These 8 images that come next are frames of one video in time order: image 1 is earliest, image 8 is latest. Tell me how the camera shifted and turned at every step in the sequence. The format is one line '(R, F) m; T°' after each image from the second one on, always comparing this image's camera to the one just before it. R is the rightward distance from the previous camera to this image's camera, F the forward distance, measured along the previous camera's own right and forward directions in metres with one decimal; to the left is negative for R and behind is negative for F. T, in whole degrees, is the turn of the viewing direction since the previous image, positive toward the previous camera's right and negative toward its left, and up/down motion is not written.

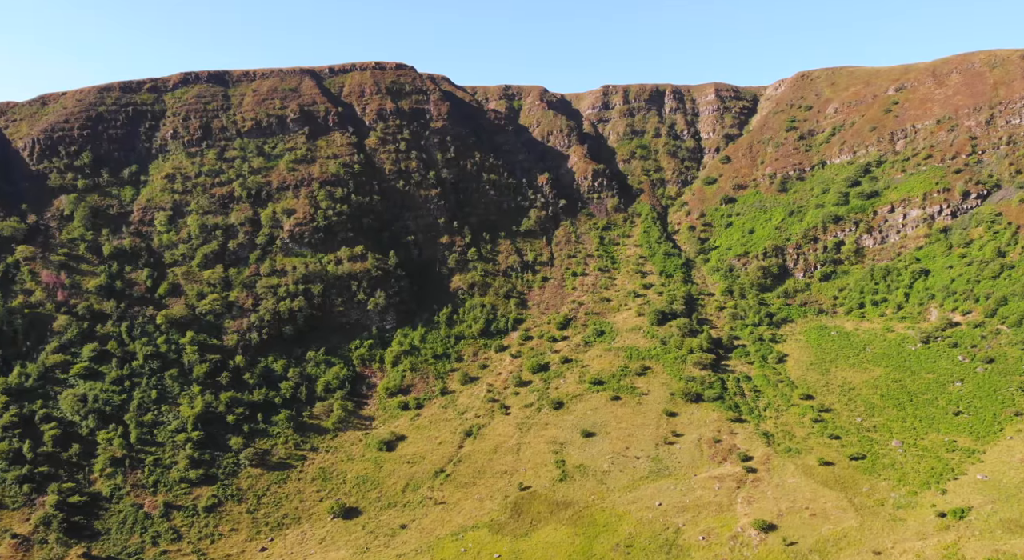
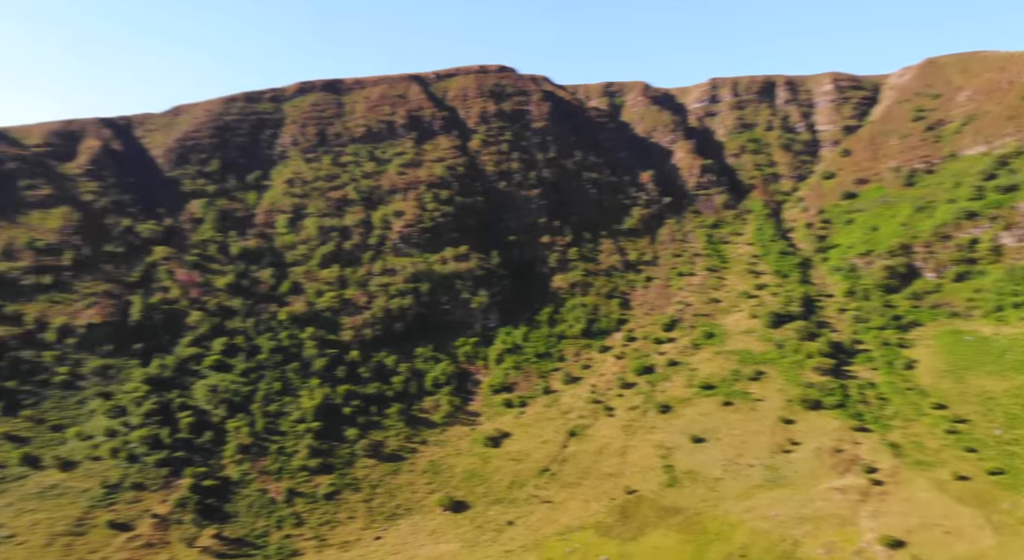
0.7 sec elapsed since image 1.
(+2.2, 0.0) m; -9°
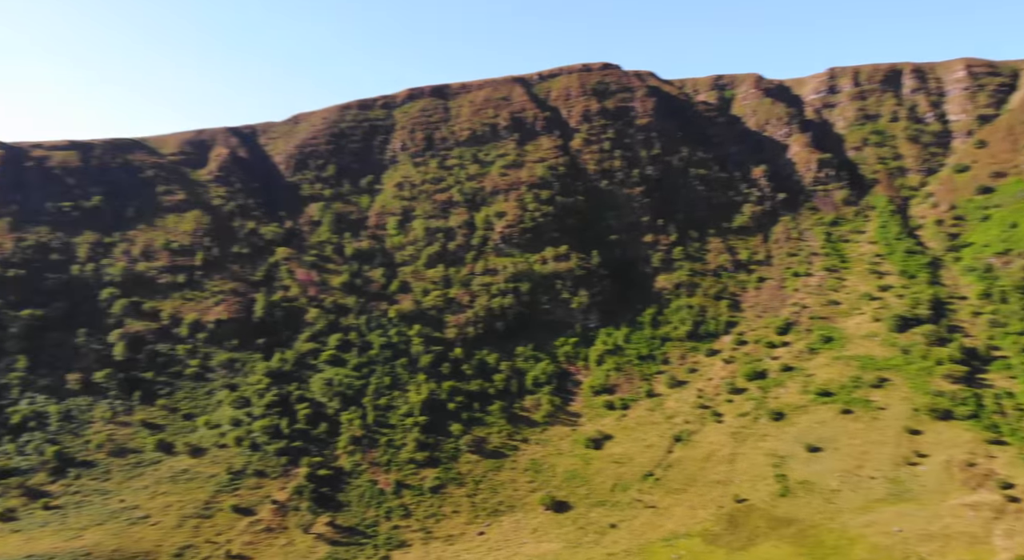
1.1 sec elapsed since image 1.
(+2.2, +0.2) m; -9°
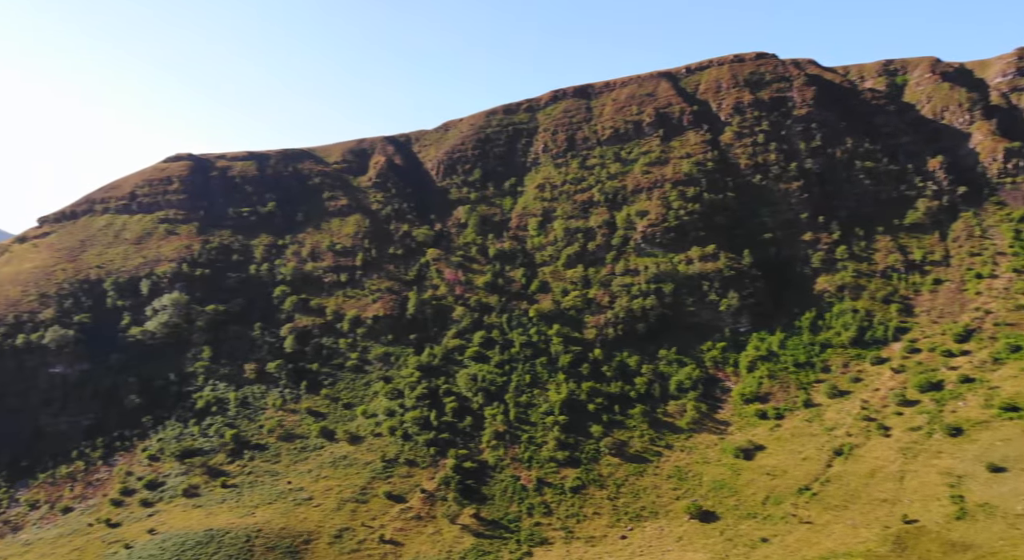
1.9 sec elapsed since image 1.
(+3.0, +0.4) m; -13°
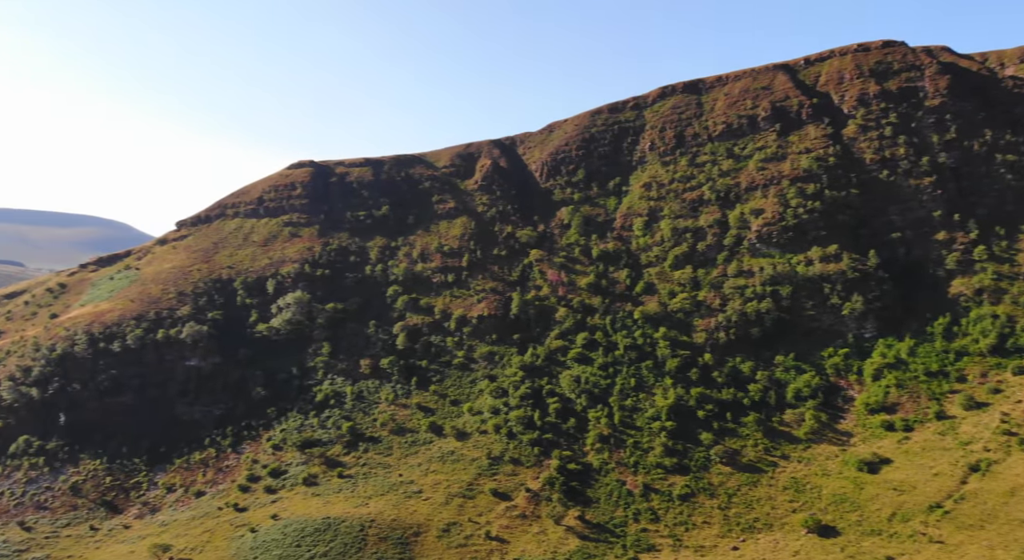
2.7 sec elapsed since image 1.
(+2.1, +0.2) m; -9°
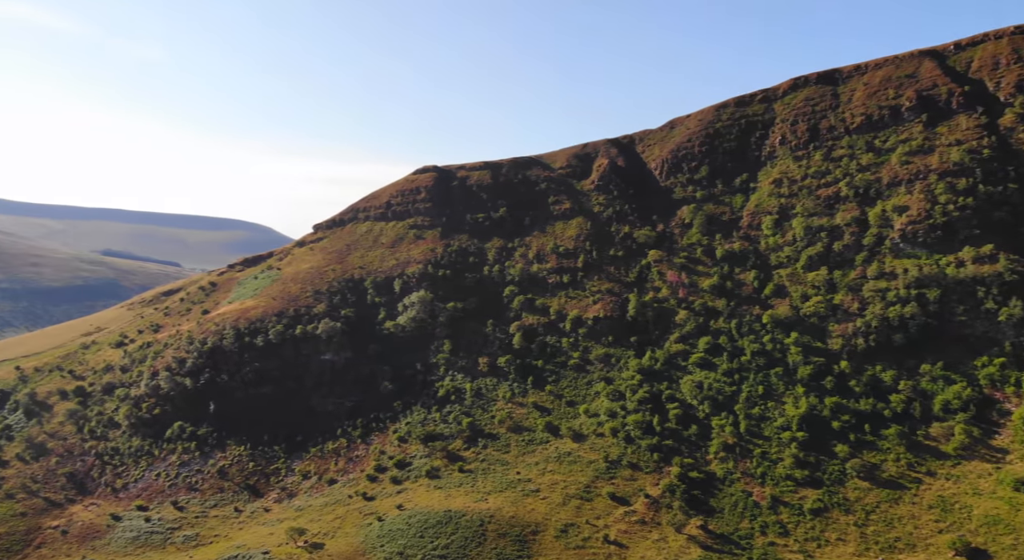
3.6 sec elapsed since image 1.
(+2.2, +0.3) m; -10°
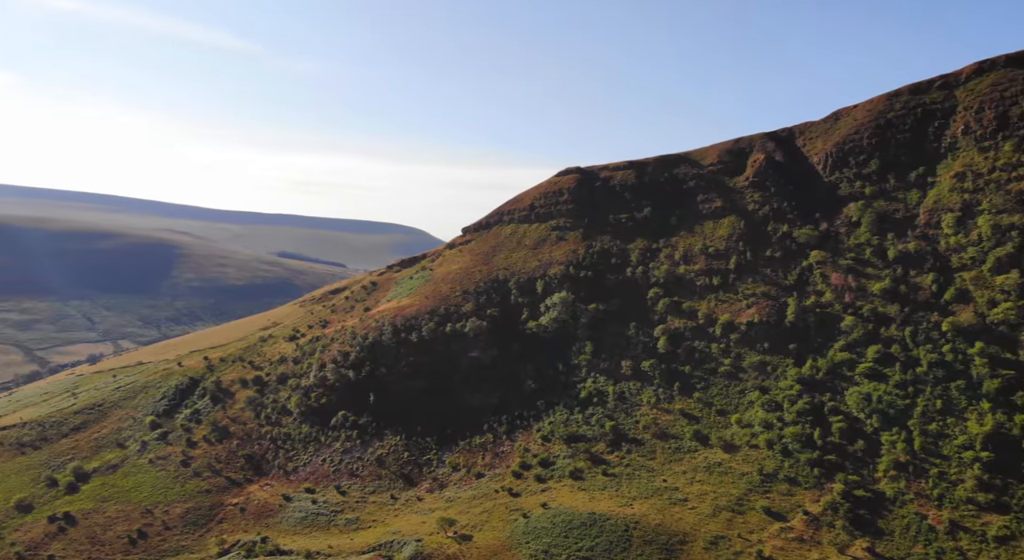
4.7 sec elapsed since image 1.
(+2.3, +0.5) m; -12°
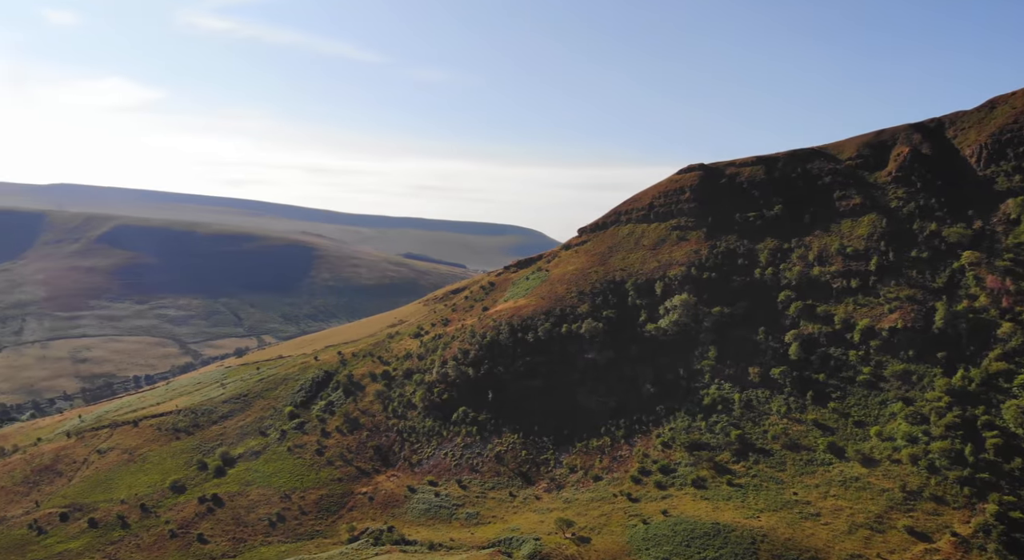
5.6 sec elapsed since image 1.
(+1.7, +0.4) m; -10°
